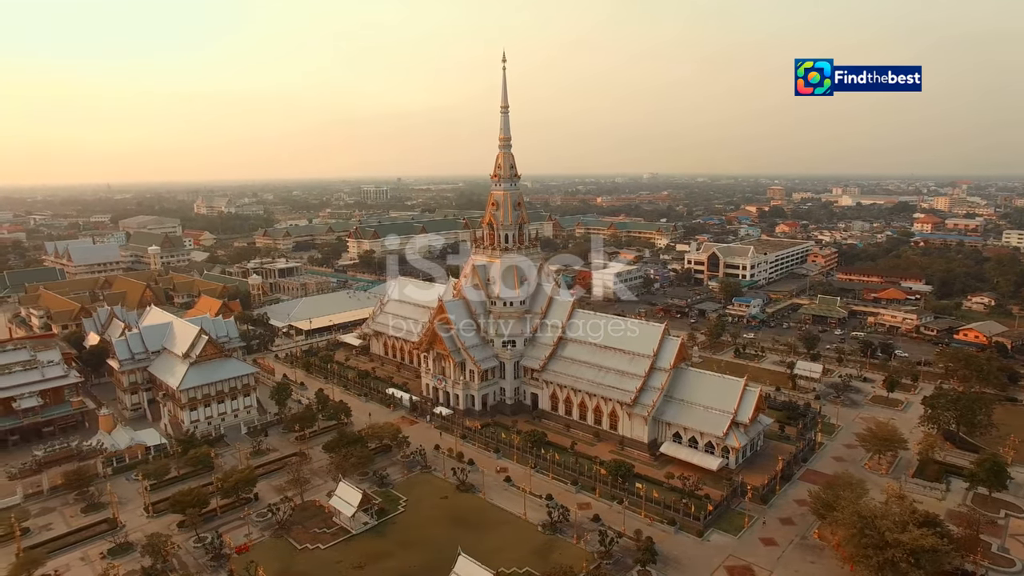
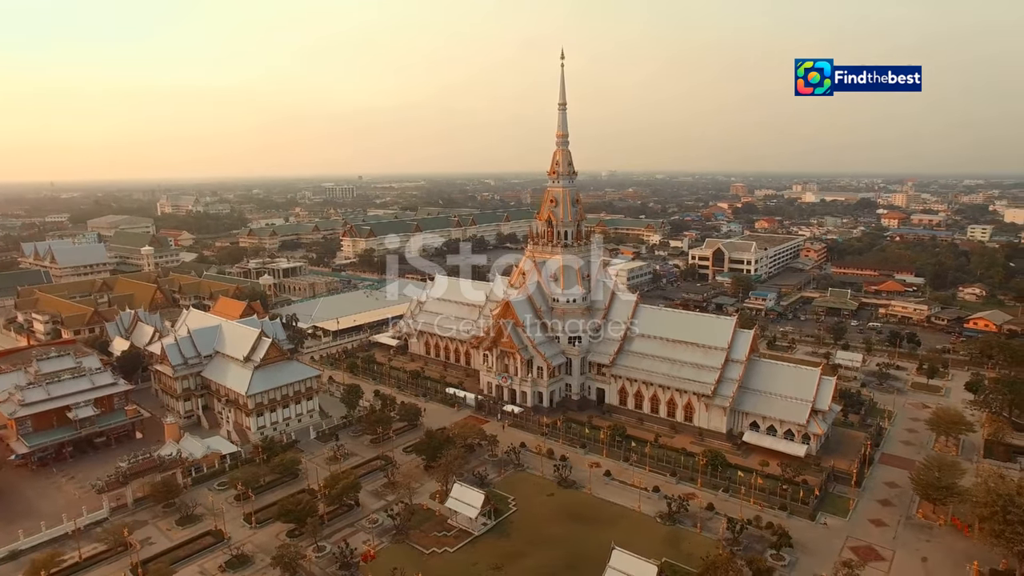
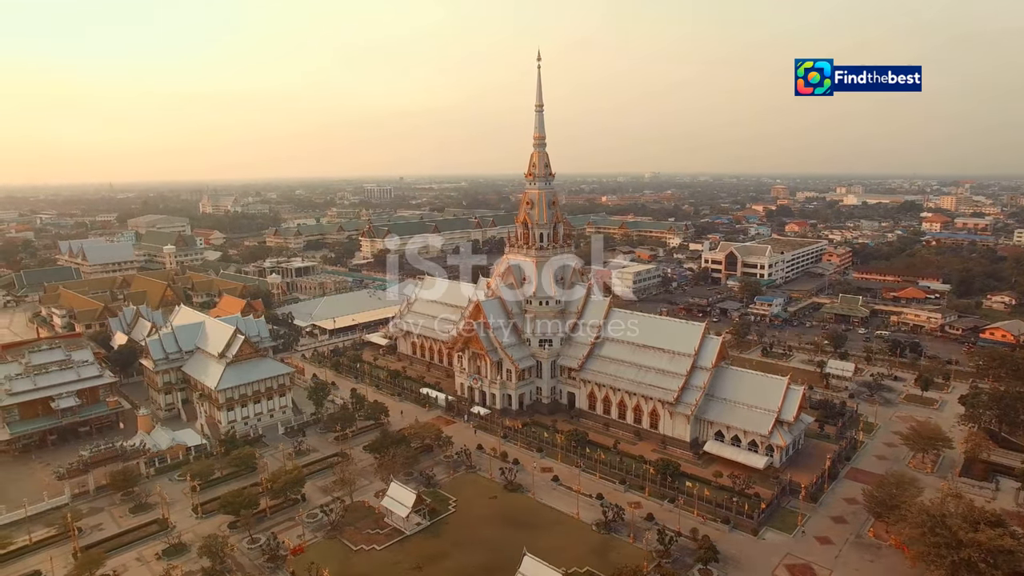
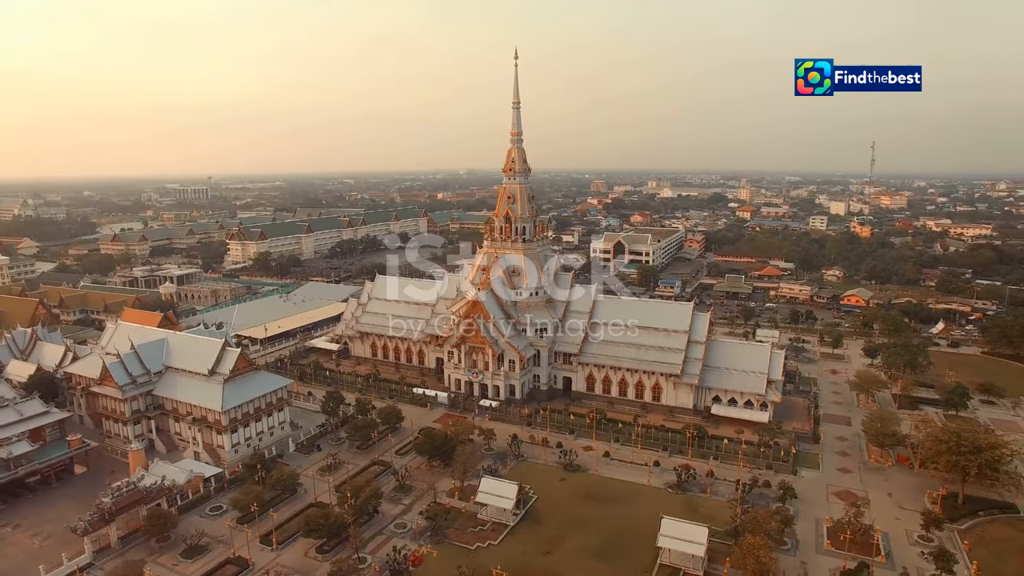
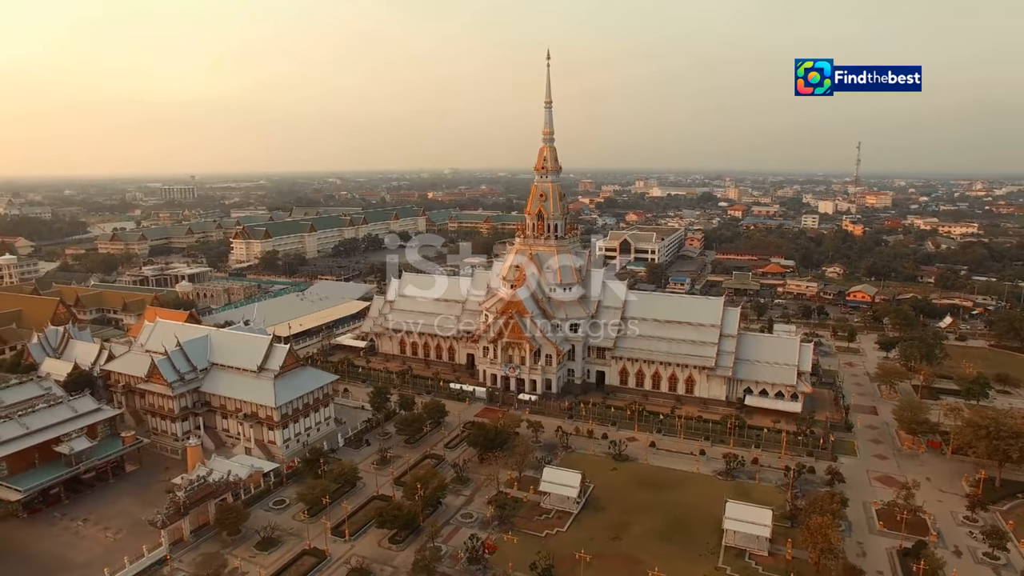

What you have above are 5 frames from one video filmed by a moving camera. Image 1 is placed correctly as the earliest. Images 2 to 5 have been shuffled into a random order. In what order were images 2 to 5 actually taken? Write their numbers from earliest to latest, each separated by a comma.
3, 2, 4, 5
